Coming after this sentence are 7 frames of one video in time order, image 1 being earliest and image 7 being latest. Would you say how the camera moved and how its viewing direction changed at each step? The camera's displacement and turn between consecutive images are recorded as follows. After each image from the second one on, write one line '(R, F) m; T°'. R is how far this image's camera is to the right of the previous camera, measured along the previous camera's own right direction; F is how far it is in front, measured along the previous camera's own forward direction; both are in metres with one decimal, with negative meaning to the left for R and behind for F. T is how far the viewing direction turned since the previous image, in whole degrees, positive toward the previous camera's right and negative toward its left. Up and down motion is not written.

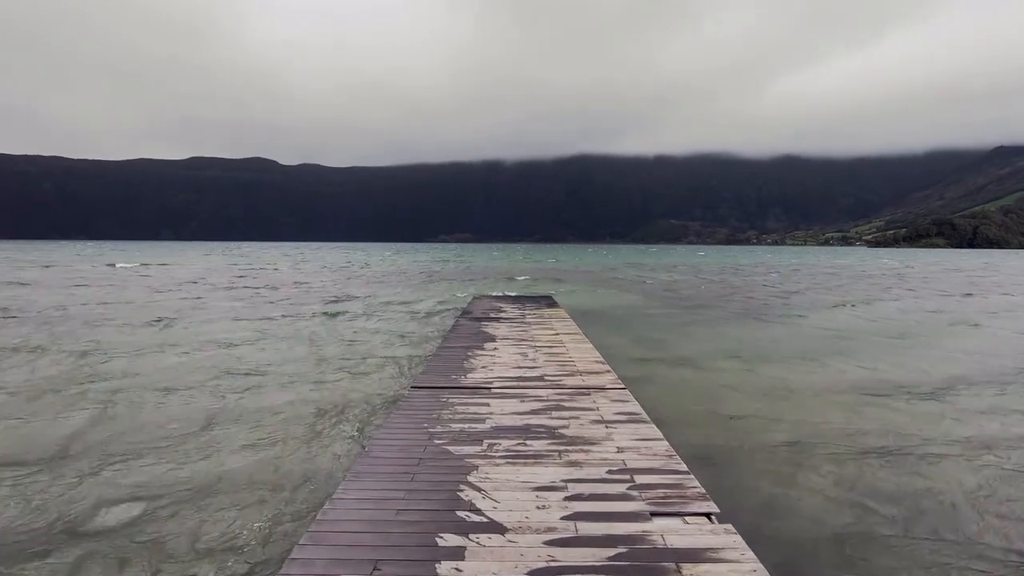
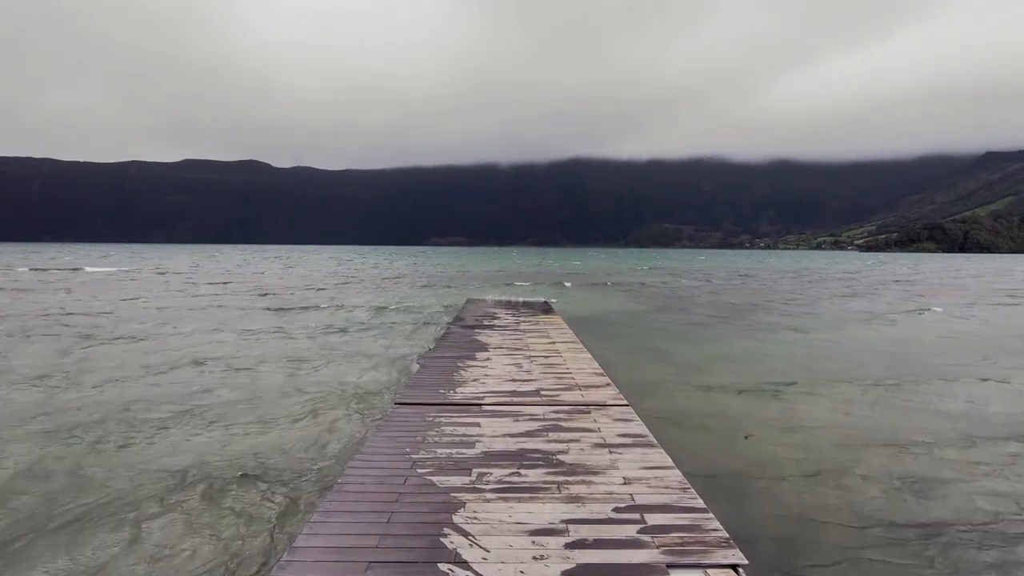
(0.0, +0.7) m; +1°
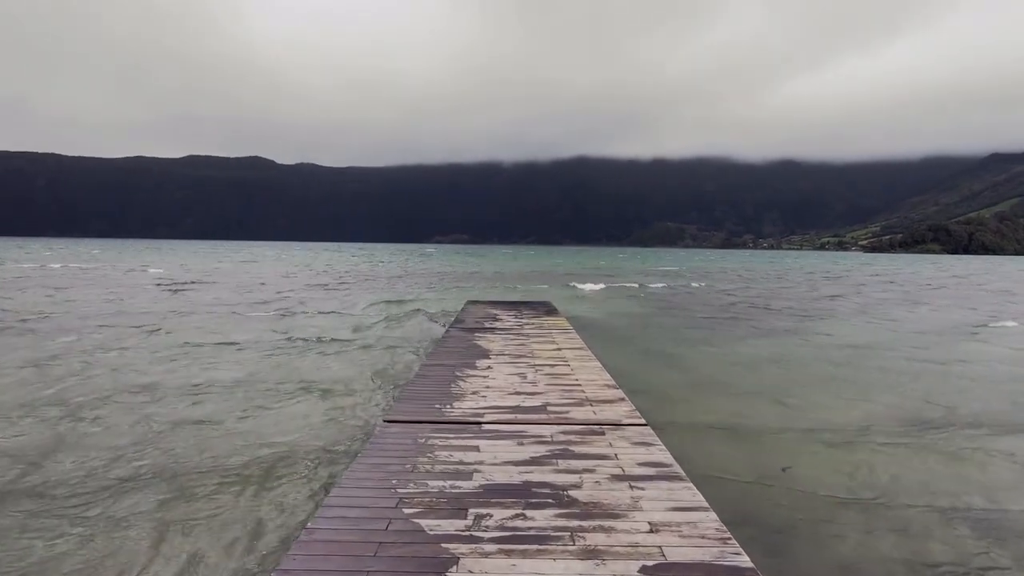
(0.0, +0.9) m; 0°
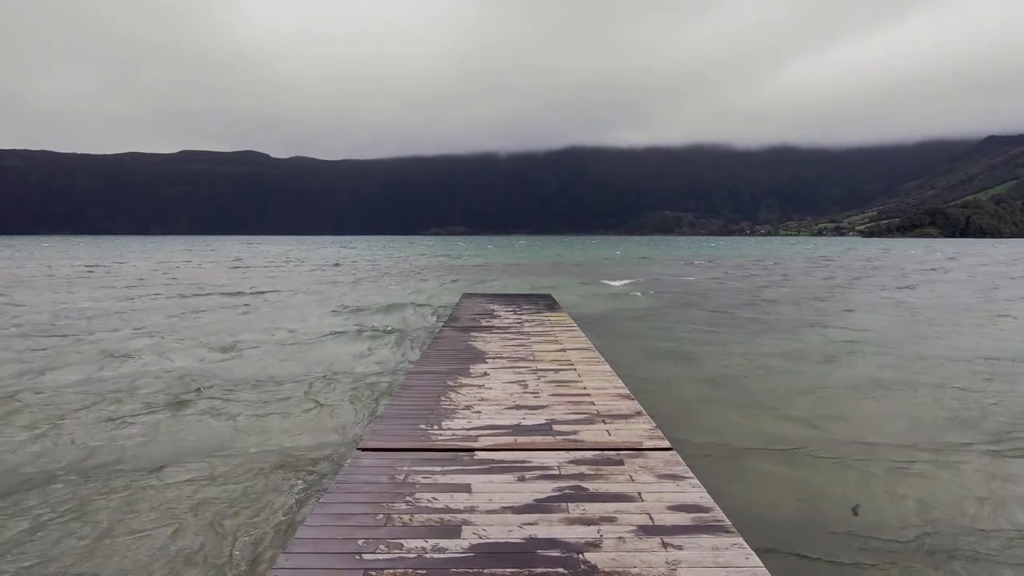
(0.0, +1.2) m; 0°
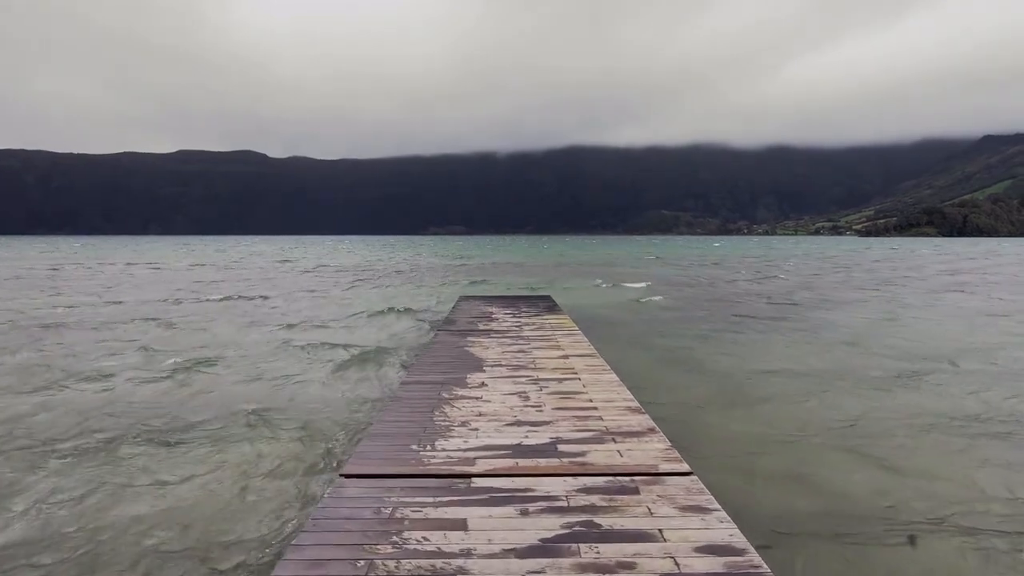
(0.0, +0.6) m; 0°
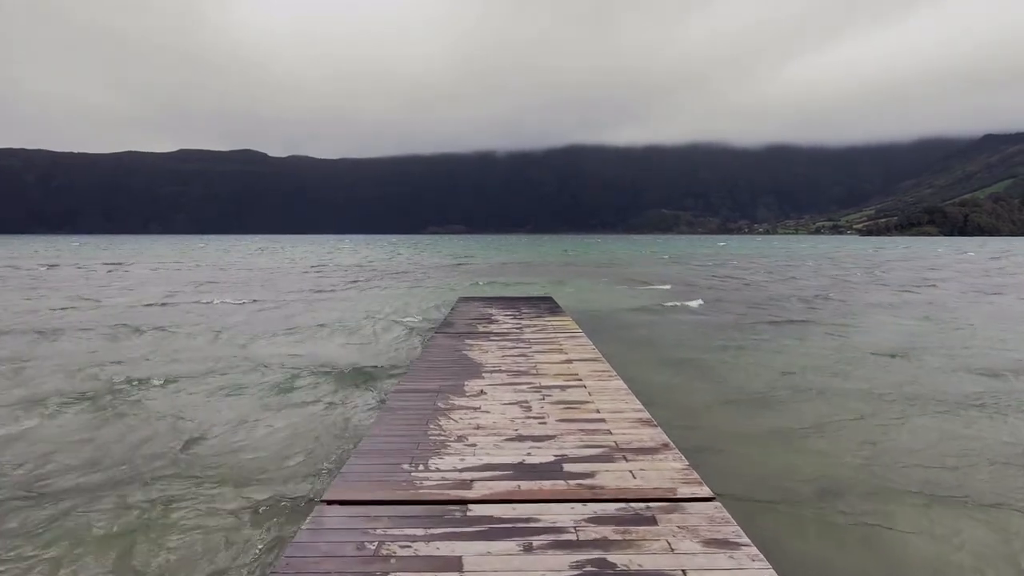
(0.0, +0.6) m; 0°
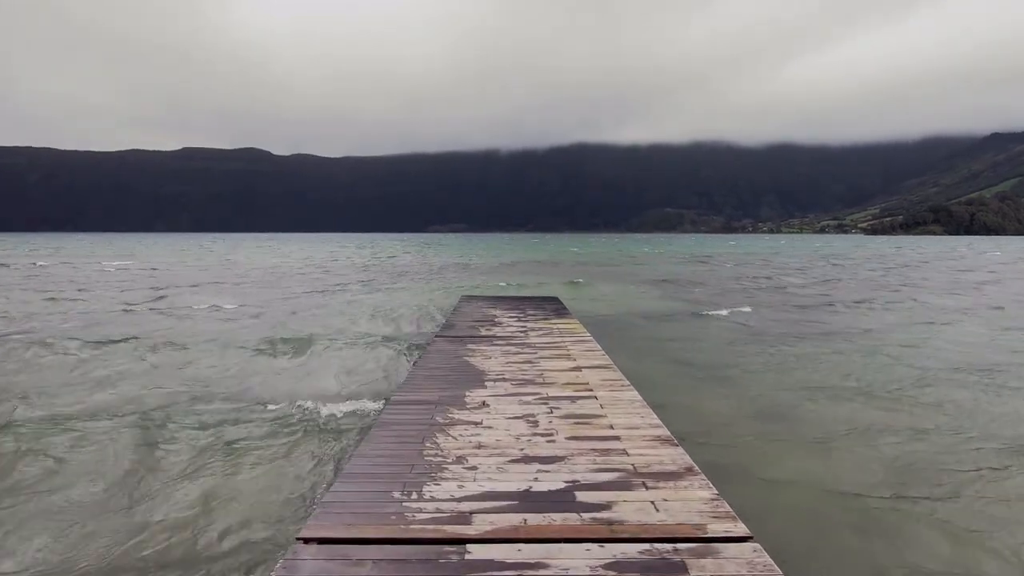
(0.0, +0.6) m; 0°
